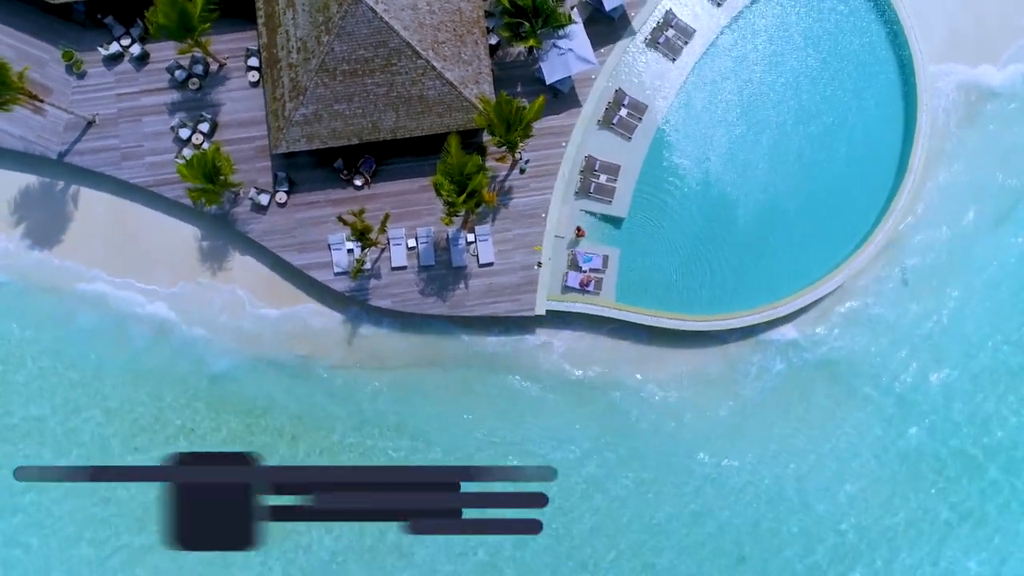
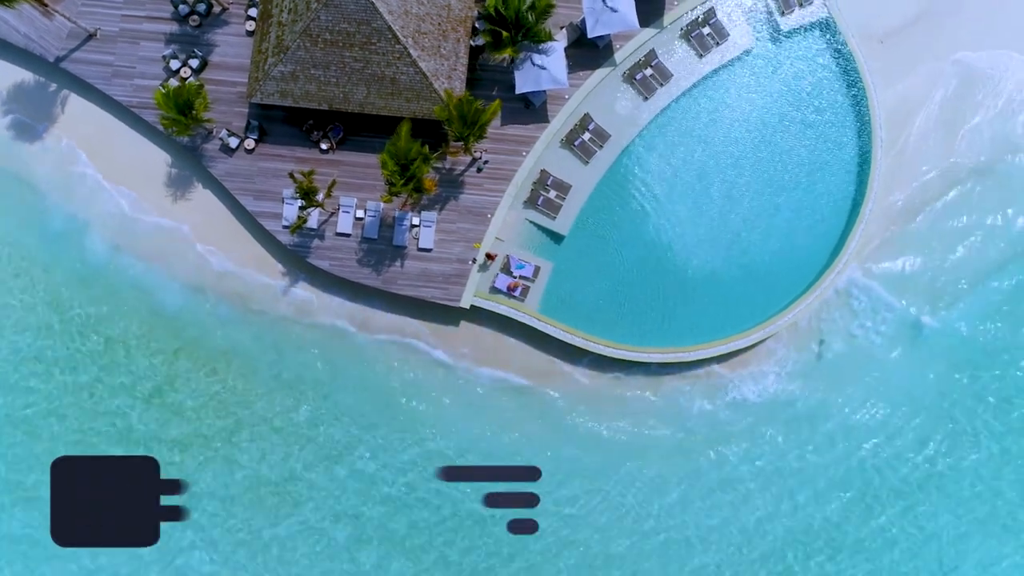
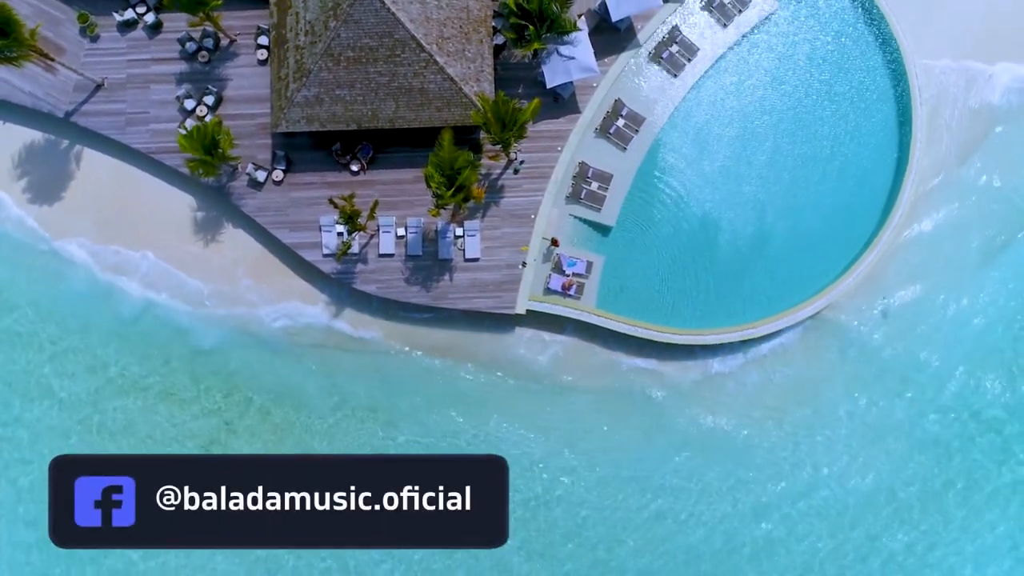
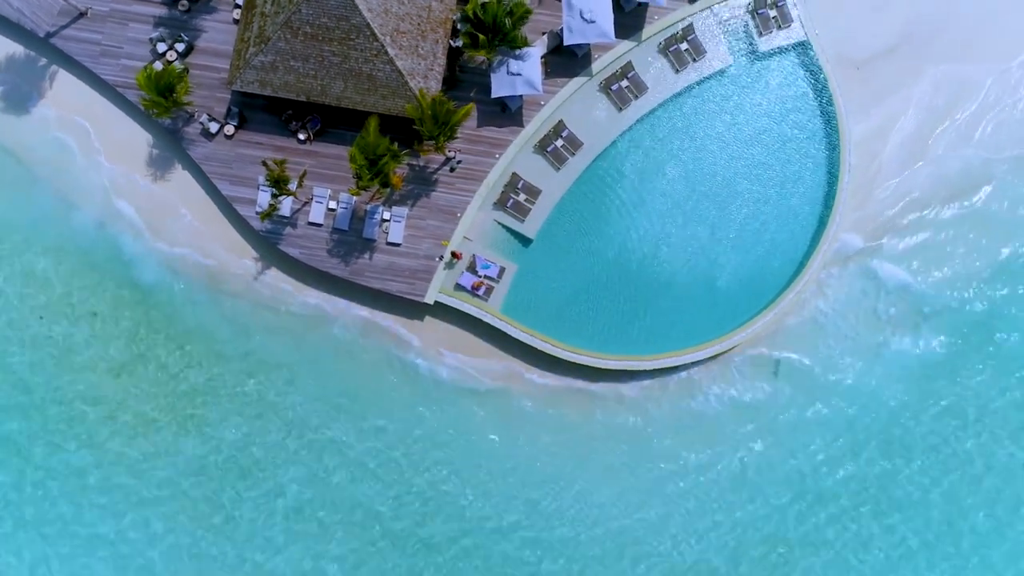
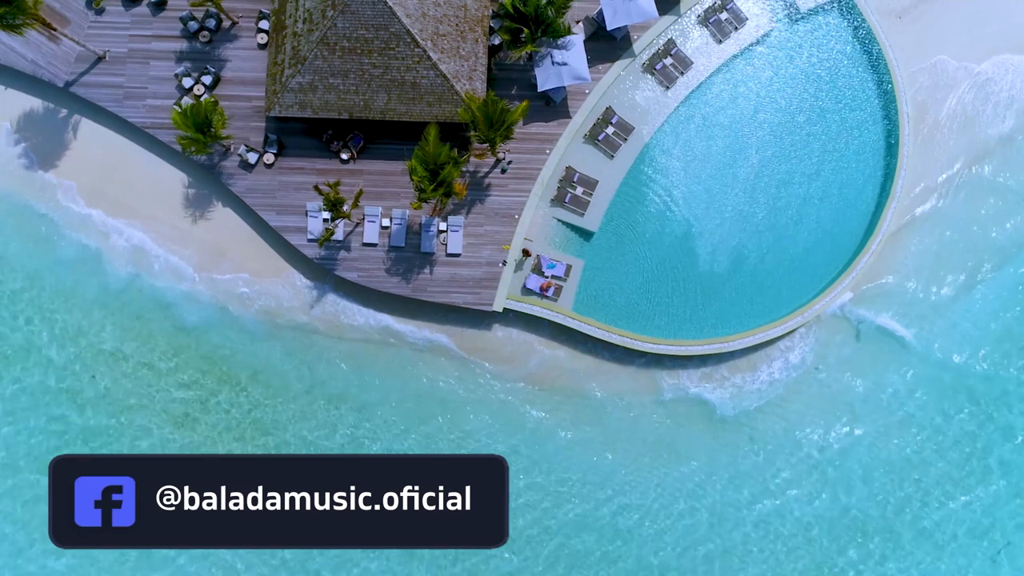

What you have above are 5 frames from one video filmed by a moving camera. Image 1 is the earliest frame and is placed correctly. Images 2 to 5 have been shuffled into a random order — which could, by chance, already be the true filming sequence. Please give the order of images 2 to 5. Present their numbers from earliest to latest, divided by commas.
3, 5, 2, 4
